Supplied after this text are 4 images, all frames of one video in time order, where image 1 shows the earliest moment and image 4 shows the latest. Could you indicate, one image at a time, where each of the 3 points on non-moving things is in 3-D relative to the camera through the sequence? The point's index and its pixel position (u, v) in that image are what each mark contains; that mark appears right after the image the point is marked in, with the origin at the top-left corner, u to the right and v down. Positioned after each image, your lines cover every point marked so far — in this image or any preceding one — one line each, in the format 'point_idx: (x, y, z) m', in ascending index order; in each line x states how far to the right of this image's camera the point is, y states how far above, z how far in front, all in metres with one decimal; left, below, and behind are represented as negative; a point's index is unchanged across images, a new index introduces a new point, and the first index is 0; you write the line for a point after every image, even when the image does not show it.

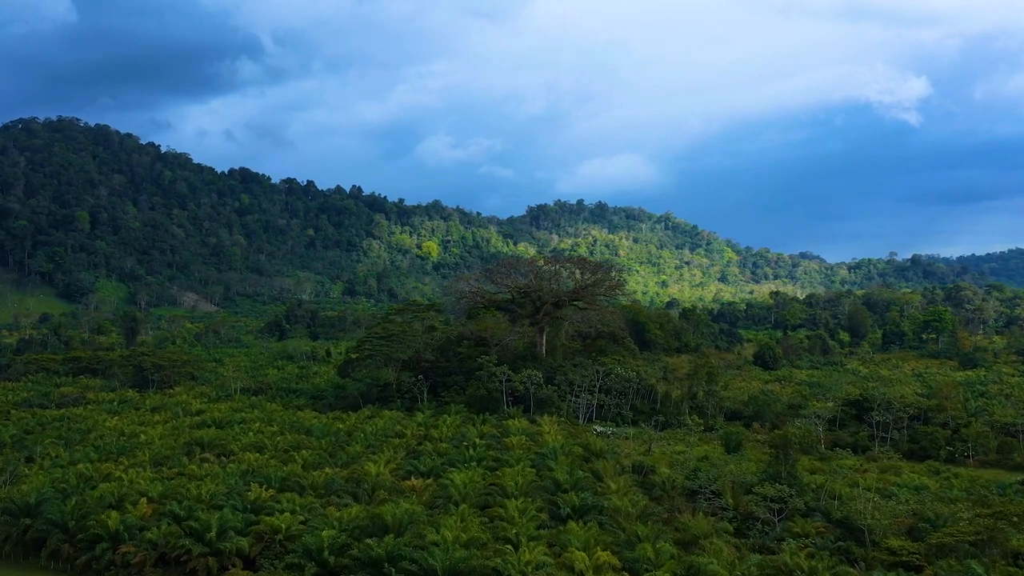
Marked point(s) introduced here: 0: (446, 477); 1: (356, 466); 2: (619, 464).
0: (-1.7, -4.9, +17.5) m
1: (-4.4, -5.0, +18.9) m
2: (+3.1, -5.1, +19.6) m
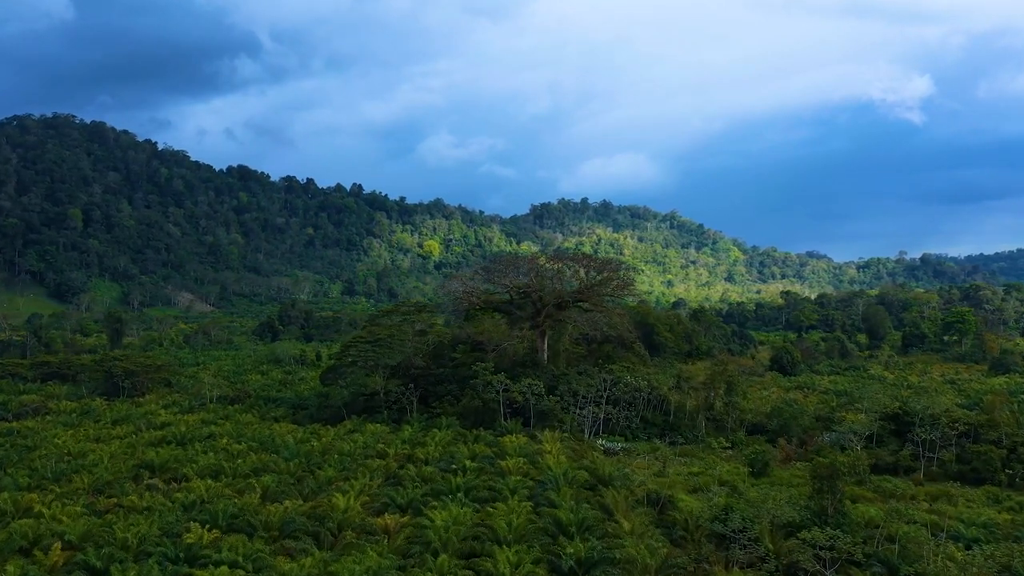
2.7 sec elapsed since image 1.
0: (-1.8, -4.9, +14.6) m
1: (-4.5, -5.0, +16.1) m
2: (+2.9, -5.1, +16.8) m
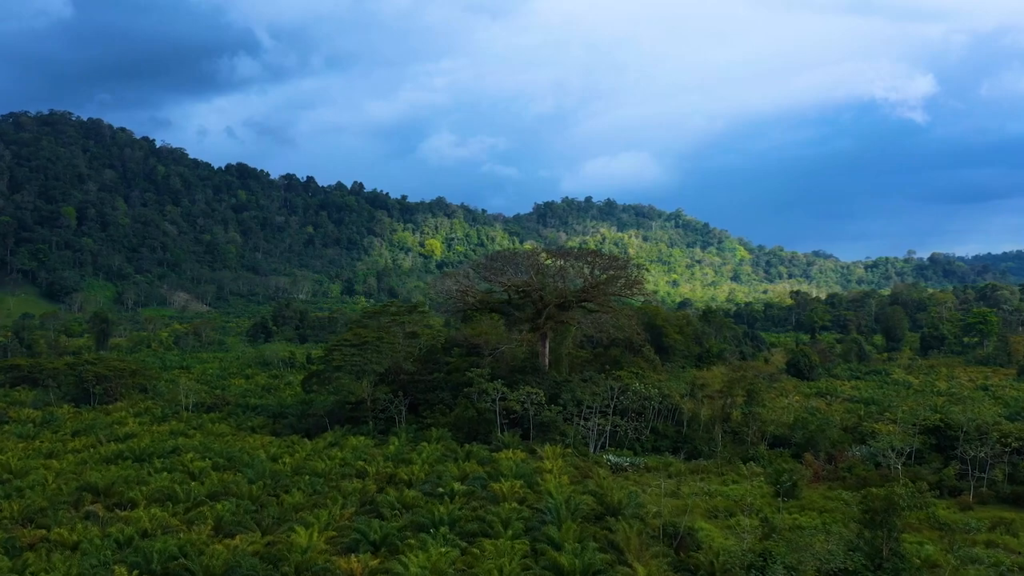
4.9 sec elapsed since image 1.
0: (-2.0, -4.8, +12.2) m
1: (-4.6, -4.9, +13.7) m
2: (+2.8, -5.0, +14.3) m
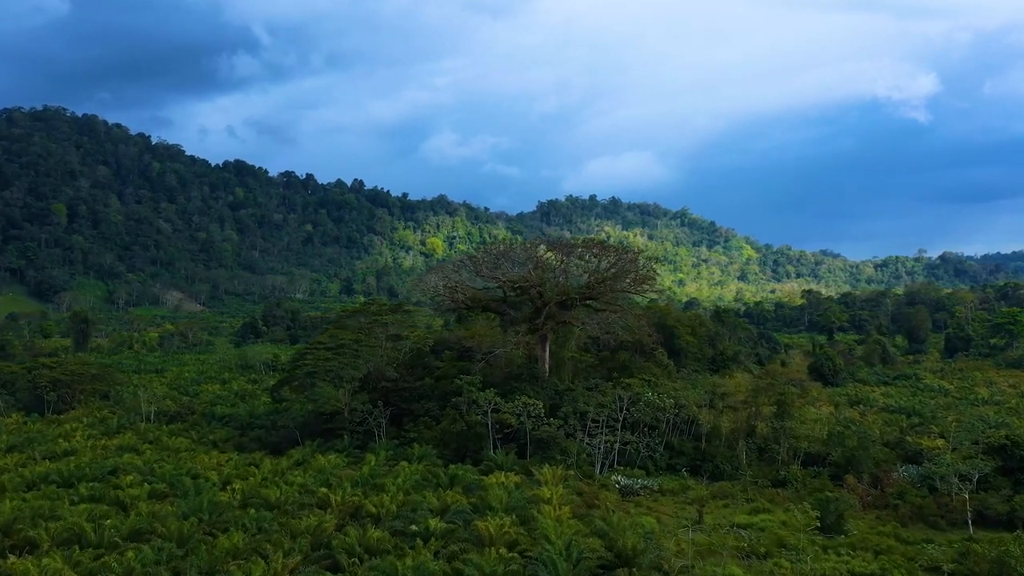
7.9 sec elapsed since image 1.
0: (-2.2, -4.7, +9.1) m
1: (-4.9, -4.8, +10.6) m
2: (+2.6, -4.9, +11.2) m
